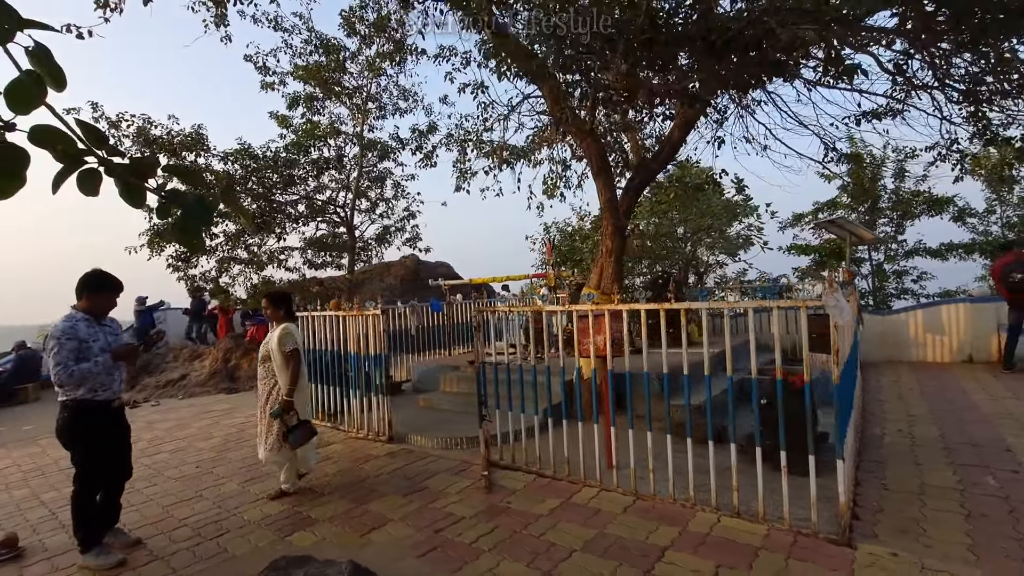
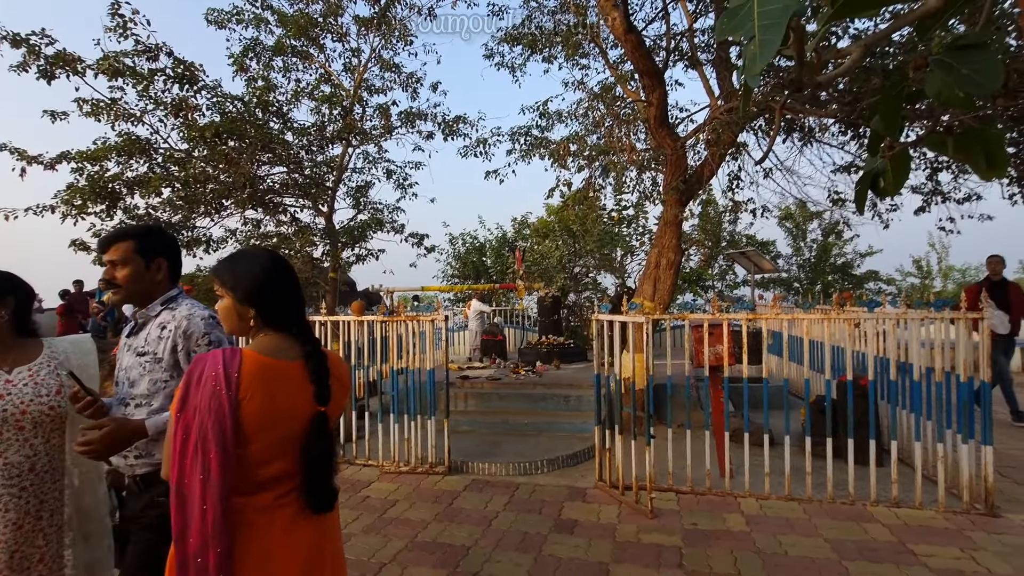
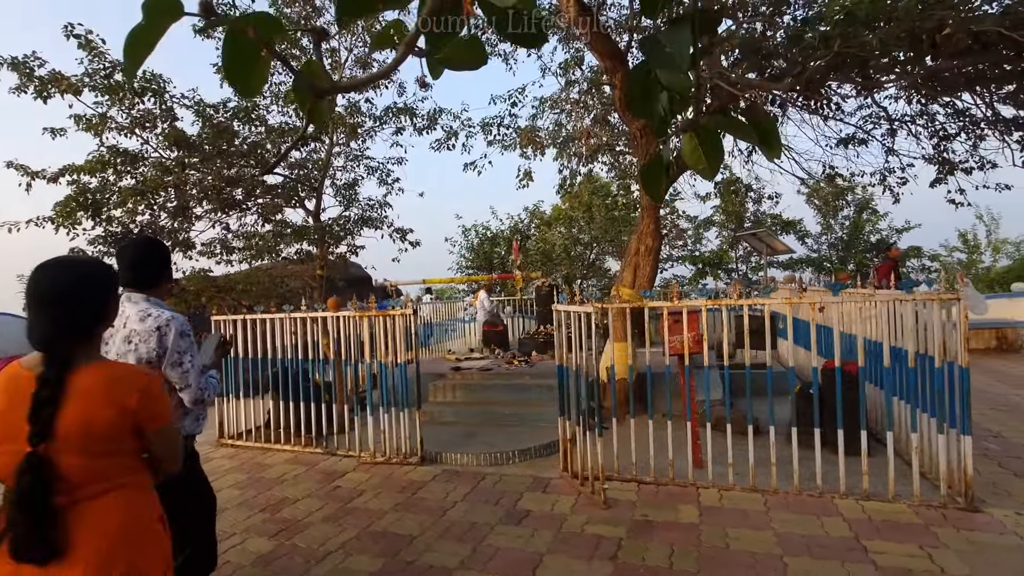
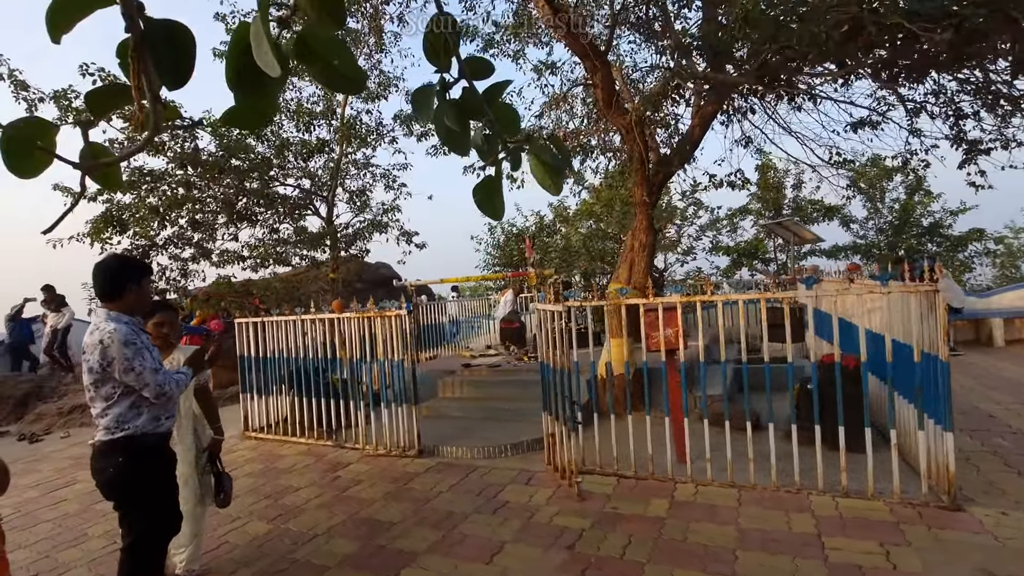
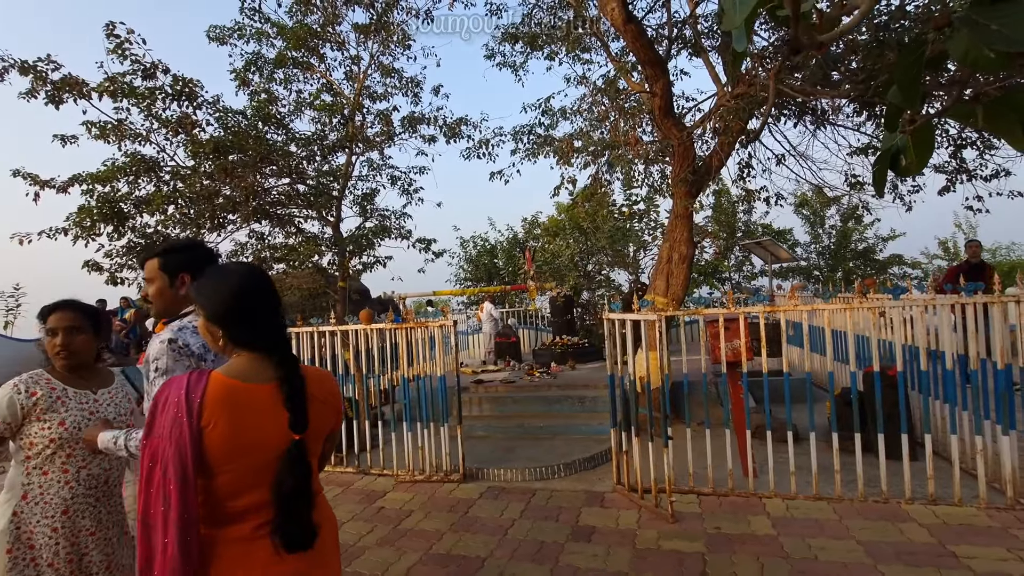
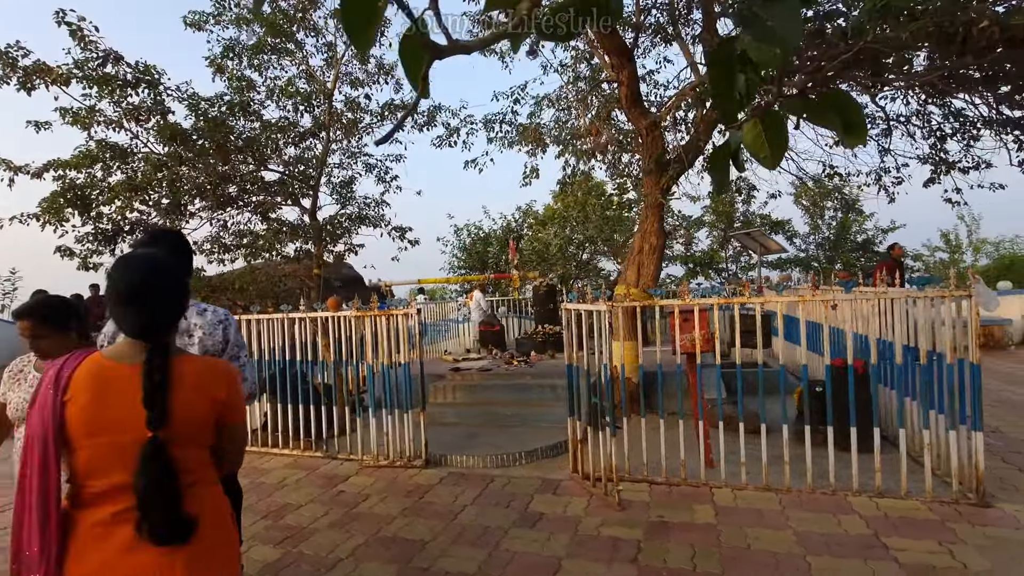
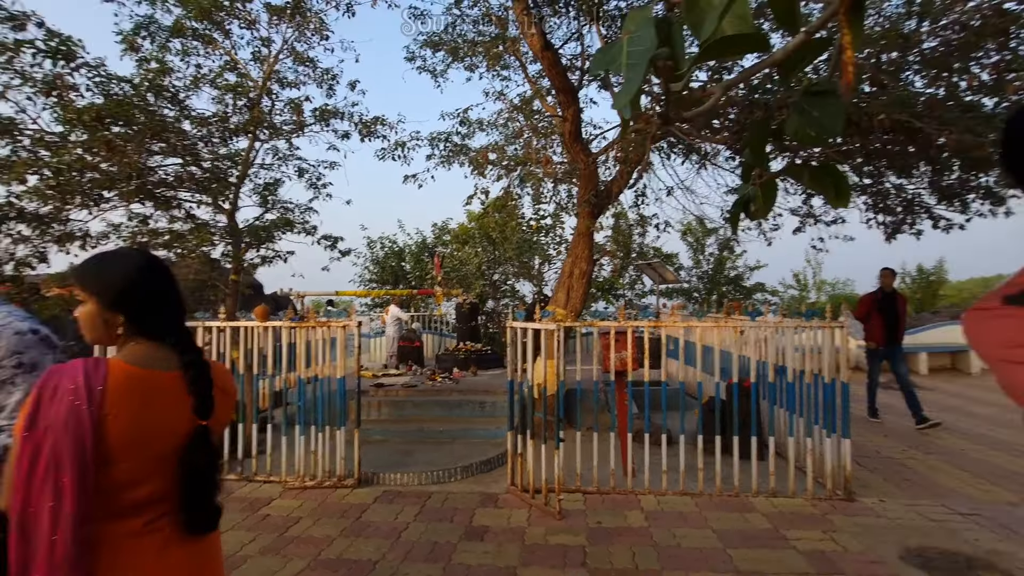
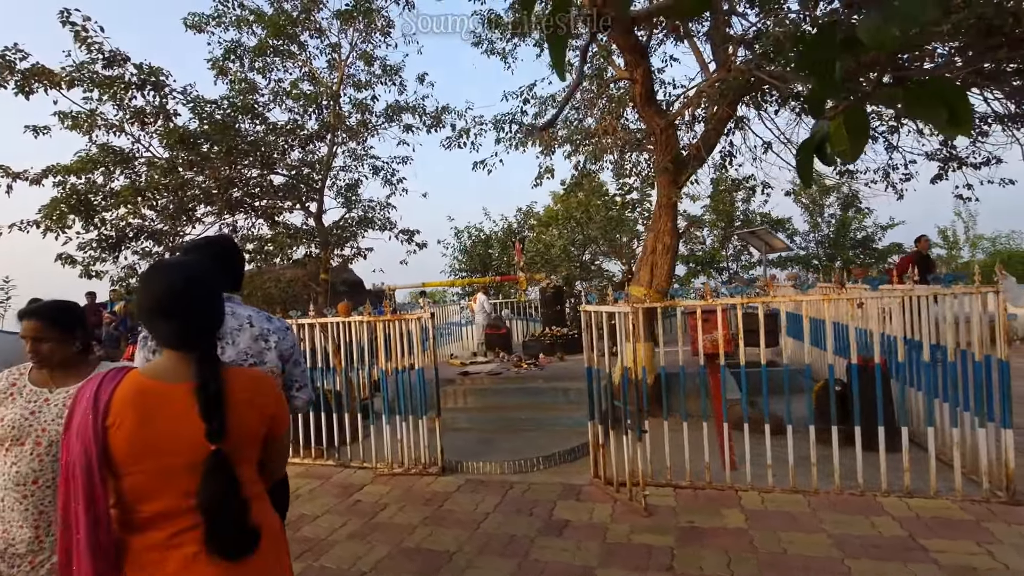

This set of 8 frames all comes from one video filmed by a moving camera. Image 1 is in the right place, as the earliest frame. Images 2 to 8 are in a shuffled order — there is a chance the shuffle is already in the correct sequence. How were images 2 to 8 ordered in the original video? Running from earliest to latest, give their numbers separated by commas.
4, 3, 6, 8, 5, 2, 7
